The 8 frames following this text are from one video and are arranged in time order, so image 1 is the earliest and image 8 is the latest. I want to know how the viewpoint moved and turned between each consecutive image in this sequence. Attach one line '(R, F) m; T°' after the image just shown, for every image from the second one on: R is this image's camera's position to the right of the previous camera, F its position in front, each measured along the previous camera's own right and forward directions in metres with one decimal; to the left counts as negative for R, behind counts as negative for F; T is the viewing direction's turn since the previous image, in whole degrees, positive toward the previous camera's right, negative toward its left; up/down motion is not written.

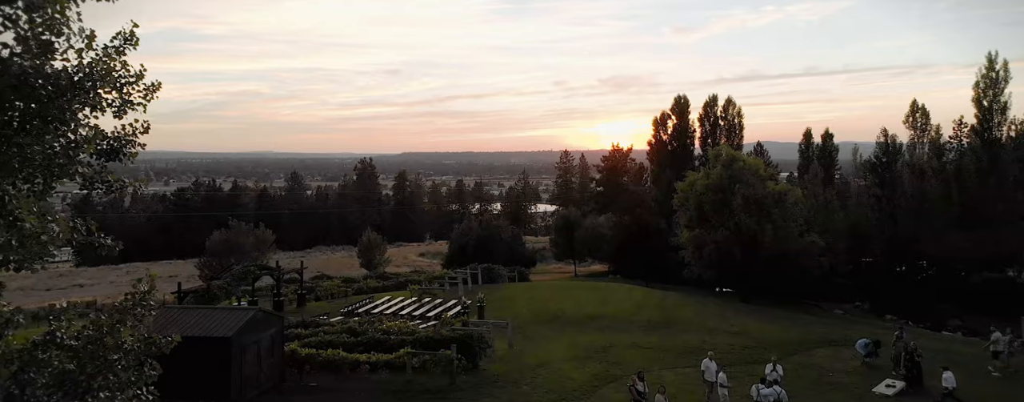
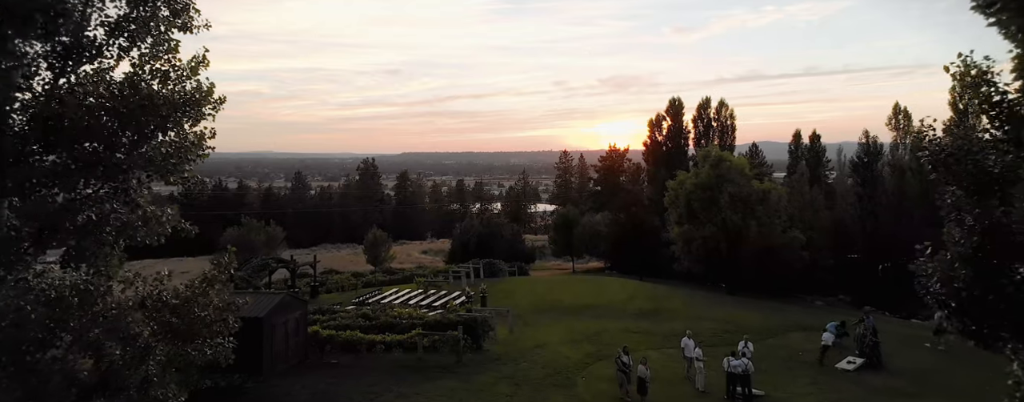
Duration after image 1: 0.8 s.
(0.0, -1.7) m; 0°
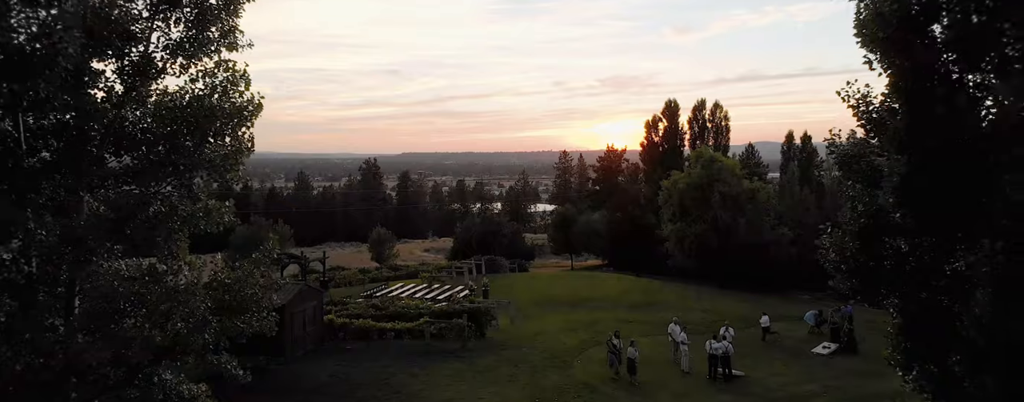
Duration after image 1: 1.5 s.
(0.0, -1.4) m; 0°
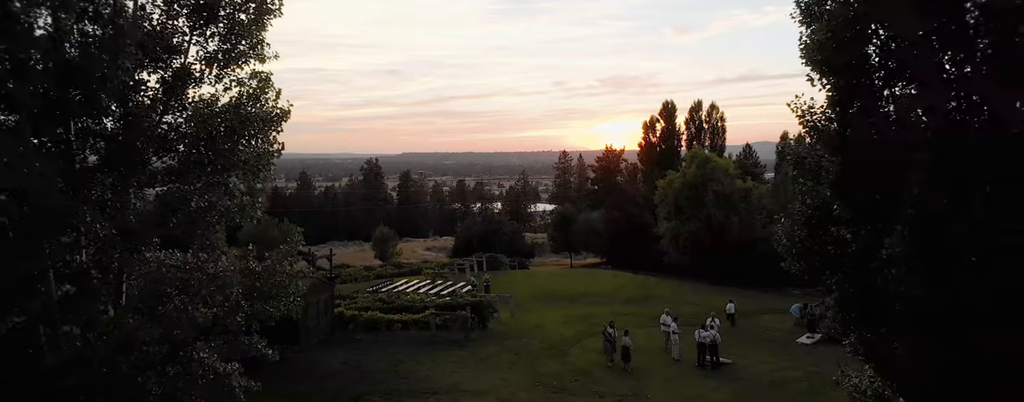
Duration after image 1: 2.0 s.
(0.0, -1.0) m; 0°
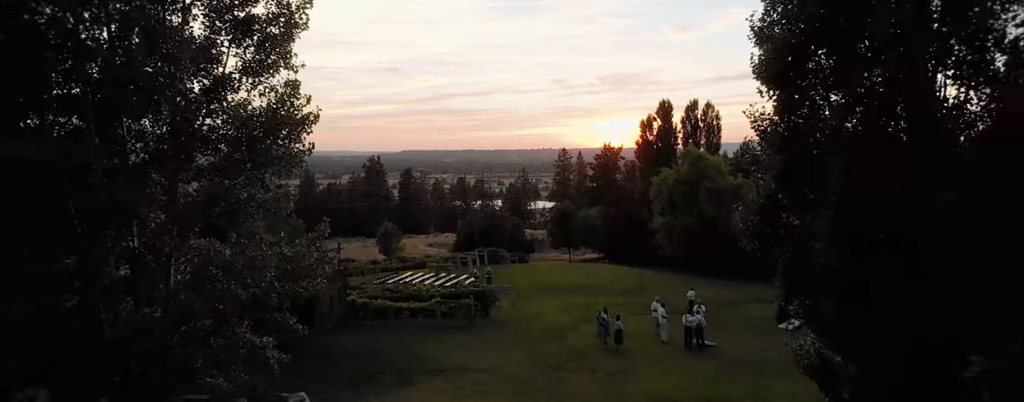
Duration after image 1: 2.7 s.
(0.0, -1.3) m; 0°
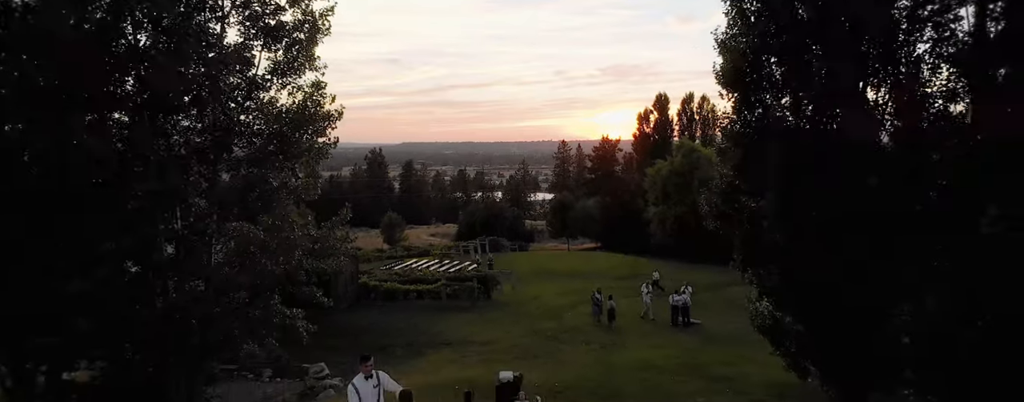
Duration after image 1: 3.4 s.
(0.0, -1.5) m; 0°
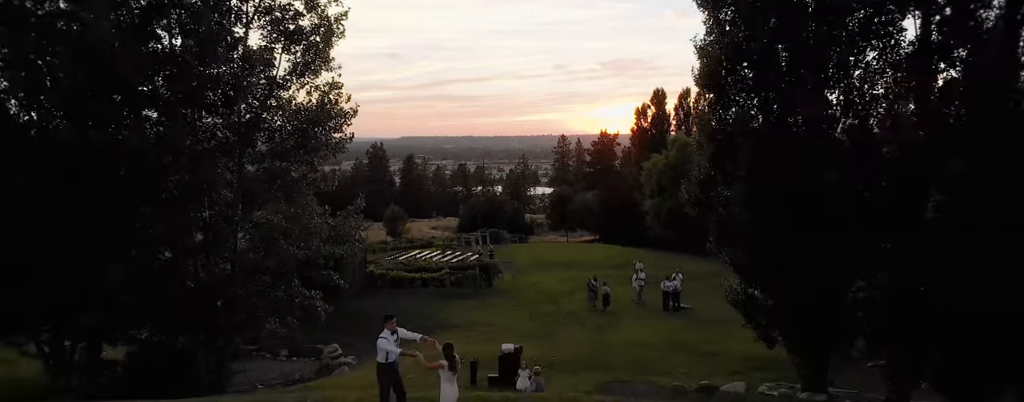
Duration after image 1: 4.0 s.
(0.0, -1.1) m; 0°
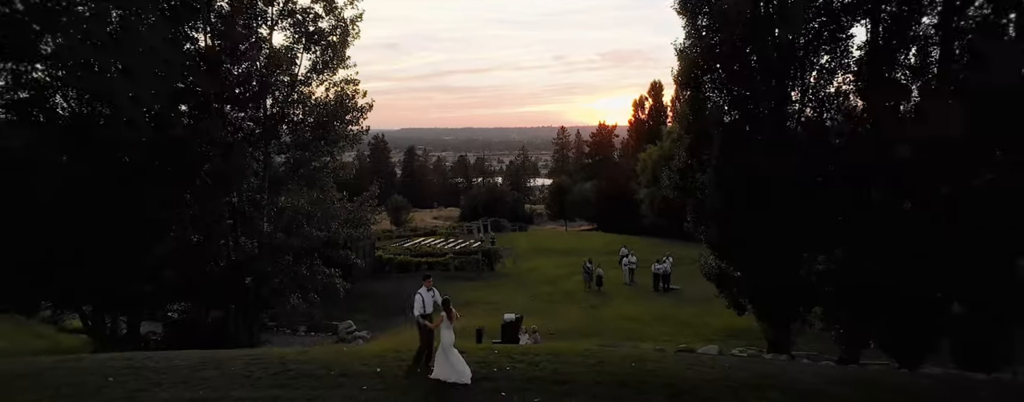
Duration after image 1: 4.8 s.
(0.0, -1.4) m; 0°
